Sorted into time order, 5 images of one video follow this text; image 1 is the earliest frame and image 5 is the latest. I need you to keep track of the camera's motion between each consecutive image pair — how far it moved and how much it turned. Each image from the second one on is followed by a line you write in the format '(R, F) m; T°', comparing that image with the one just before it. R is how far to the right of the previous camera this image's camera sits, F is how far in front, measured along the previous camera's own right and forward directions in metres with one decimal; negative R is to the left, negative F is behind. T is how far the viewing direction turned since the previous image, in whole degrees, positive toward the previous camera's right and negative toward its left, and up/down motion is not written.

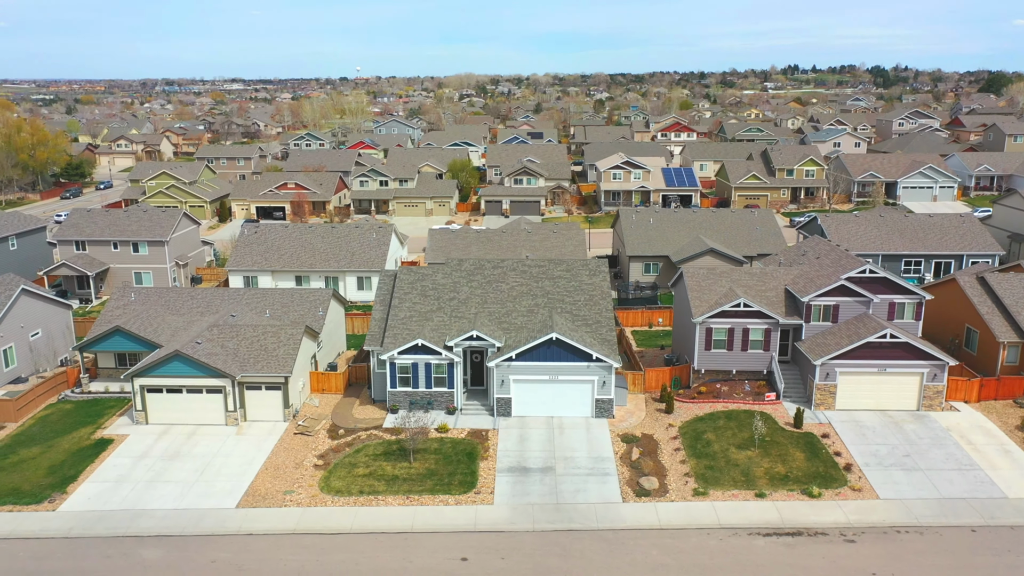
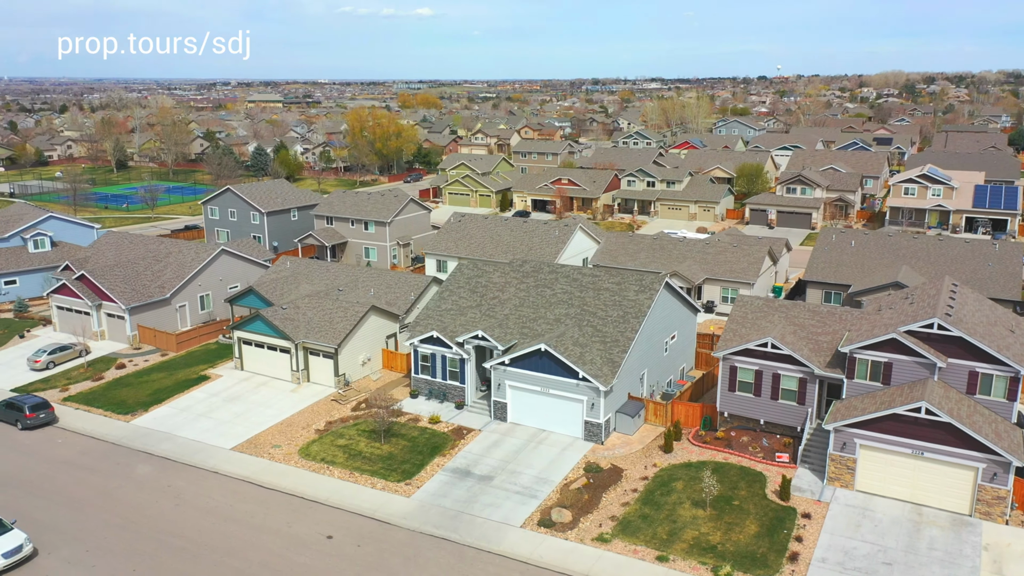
(+12.1, +3.3) m; -27°
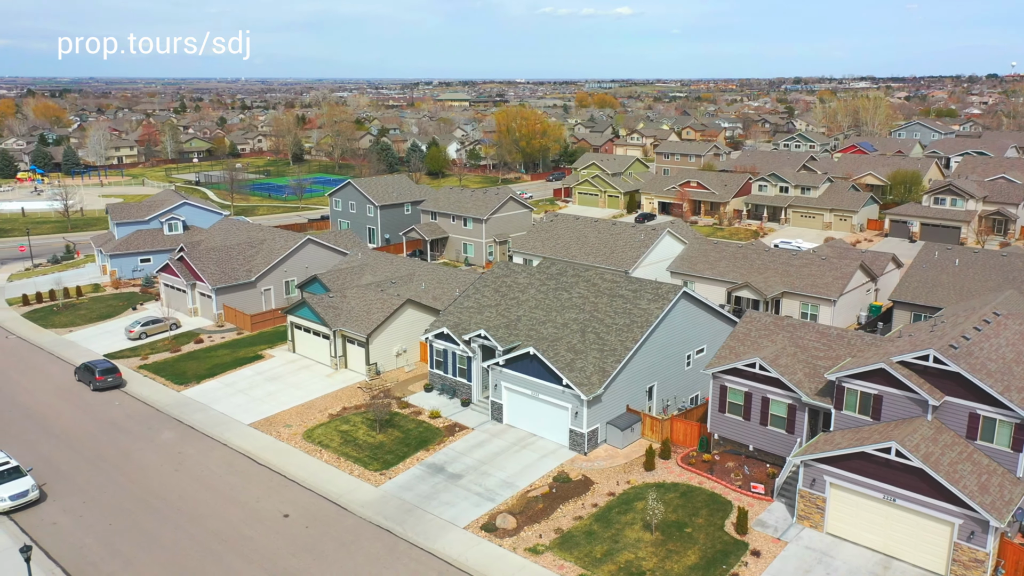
(+5.9, +0.8) m; -13°
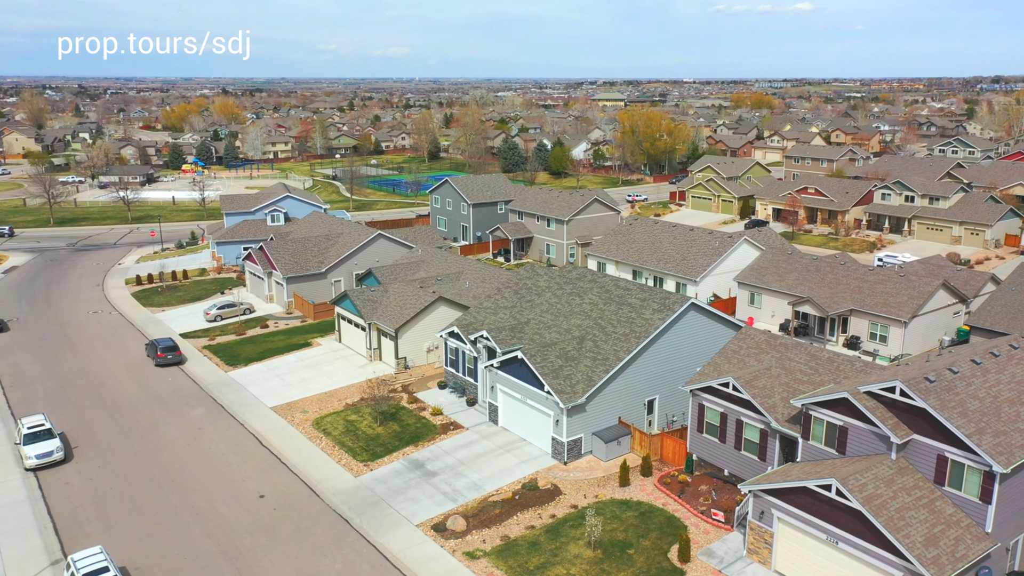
(+5.1, +0.6) m; -11°
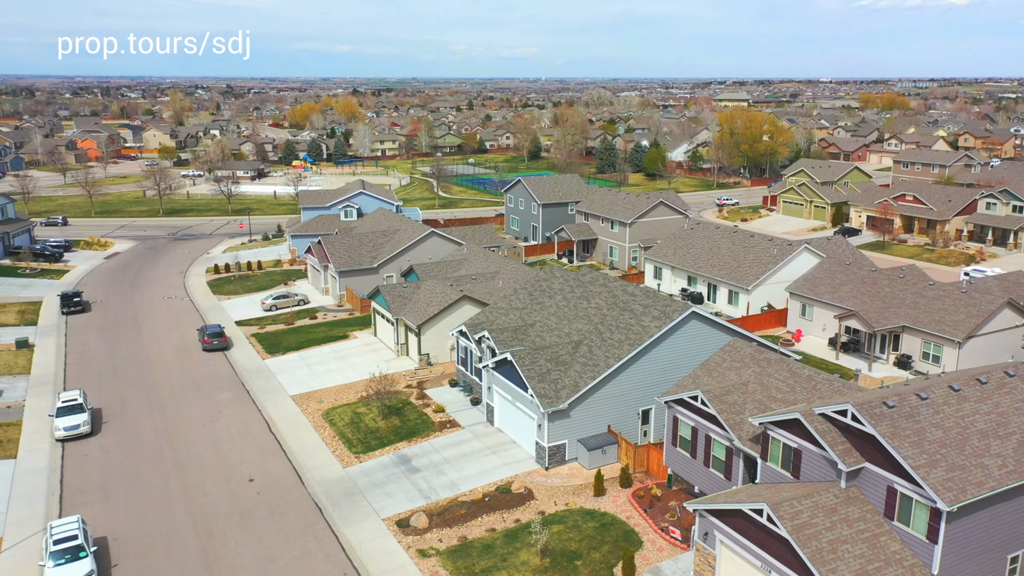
(+3.9, +0.4) m; -8°
